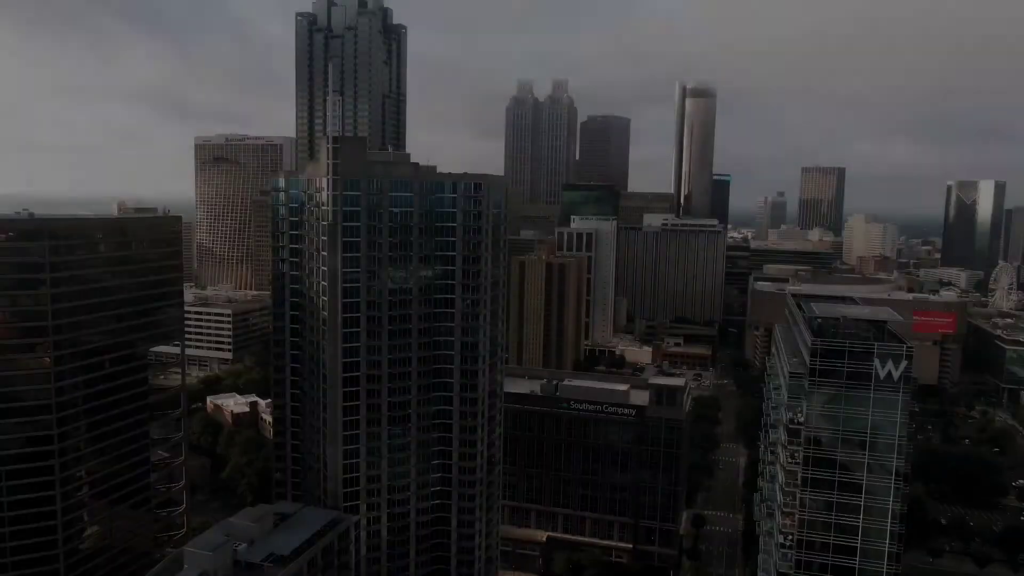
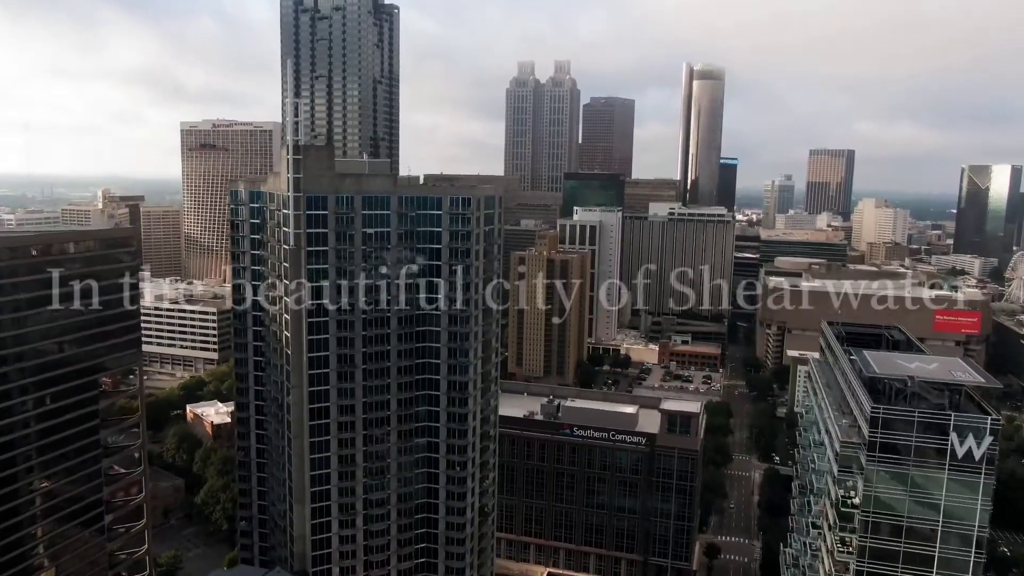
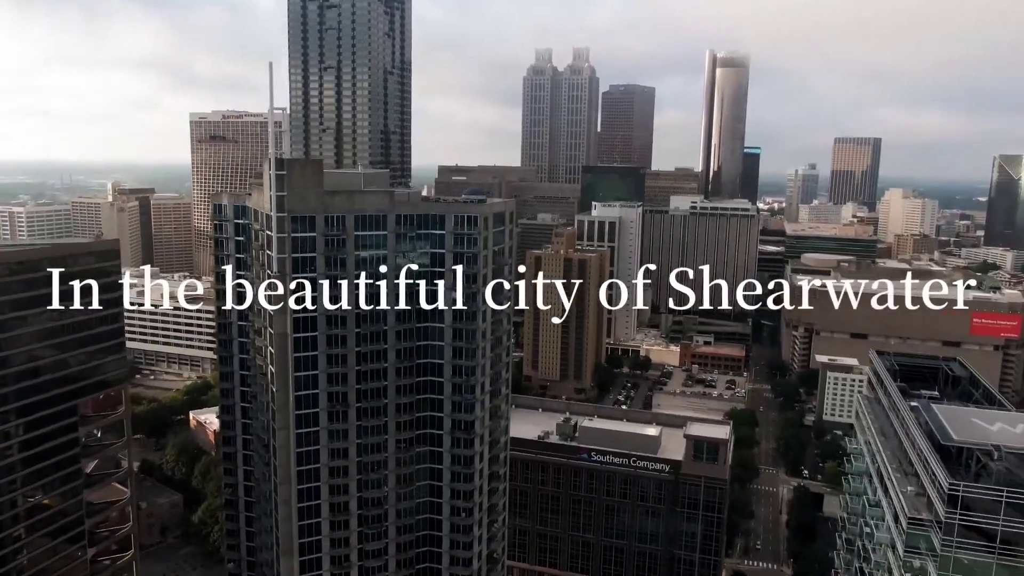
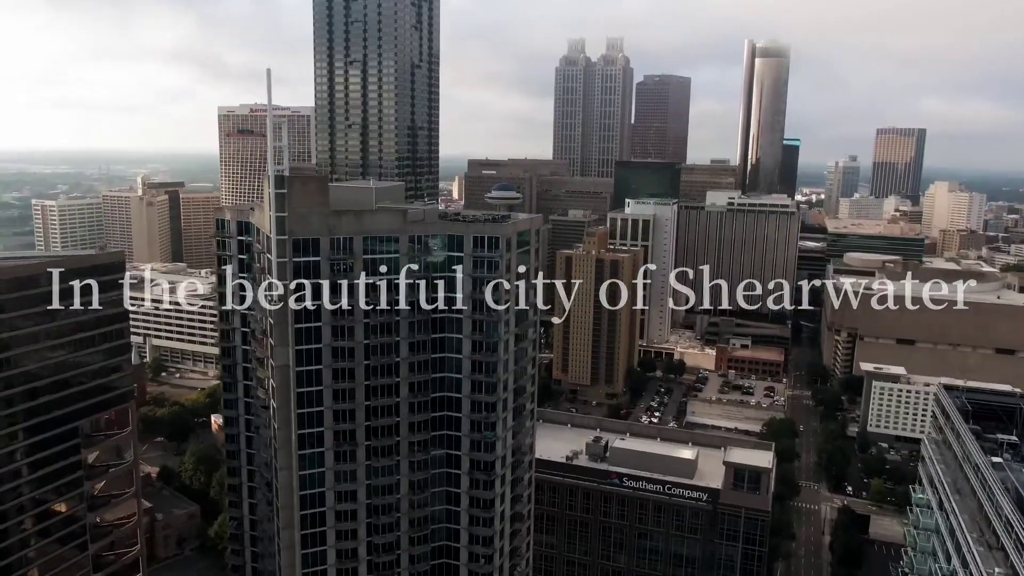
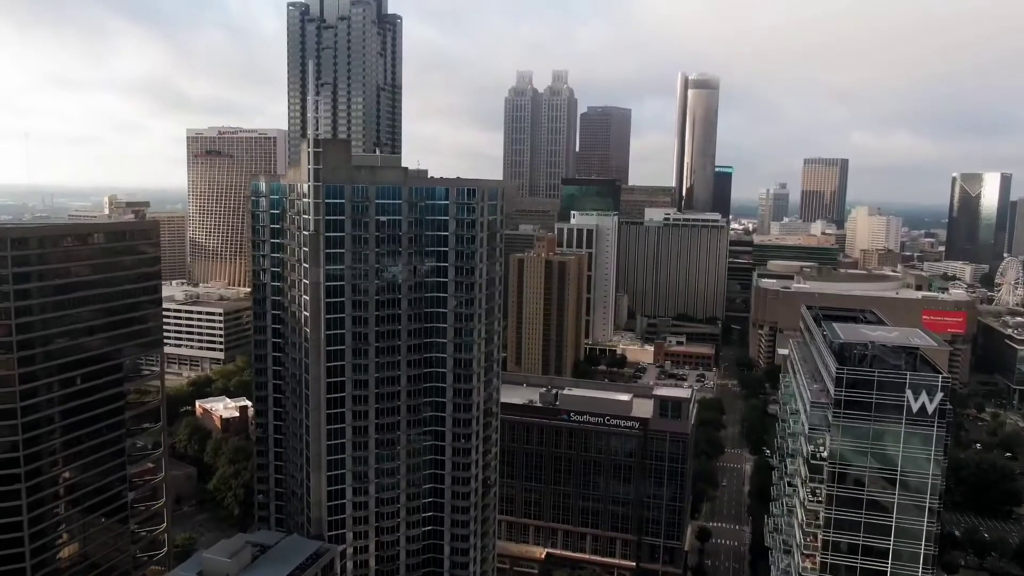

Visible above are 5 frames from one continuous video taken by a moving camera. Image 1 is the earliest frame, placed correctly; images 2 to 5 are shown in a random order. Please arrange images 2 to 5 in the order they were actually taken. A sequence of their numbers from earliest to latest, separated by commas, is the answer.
5, 2, 3, 4
